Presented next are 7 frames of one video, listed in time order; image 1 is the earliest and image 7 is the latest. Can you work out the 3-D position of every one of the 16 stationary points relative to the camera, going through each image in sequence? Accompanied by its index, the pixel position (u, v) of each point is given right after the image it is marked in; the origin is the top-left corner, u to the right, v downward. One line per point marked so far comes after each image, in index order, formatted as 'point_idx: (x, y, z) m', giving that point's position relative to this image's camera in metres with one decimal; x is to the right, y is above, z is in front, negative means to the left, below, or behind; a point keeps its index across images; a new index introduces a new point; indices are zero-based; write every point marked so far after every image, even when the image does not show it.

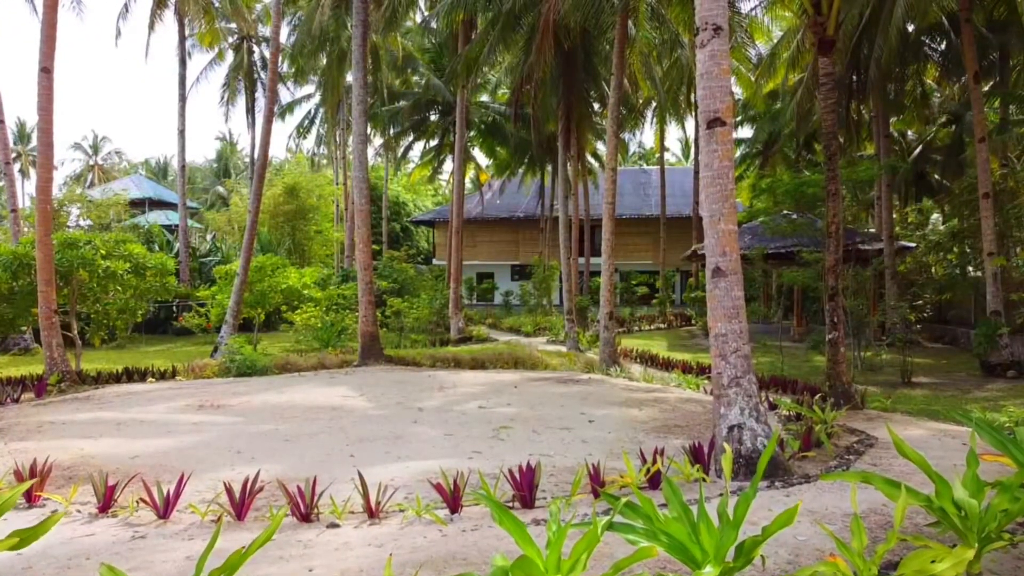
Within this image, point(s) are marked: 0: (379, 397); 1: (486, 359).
0: (-1.4, -1.1, +8.4) m
1: (-0.4, -1.1, +12.5) m
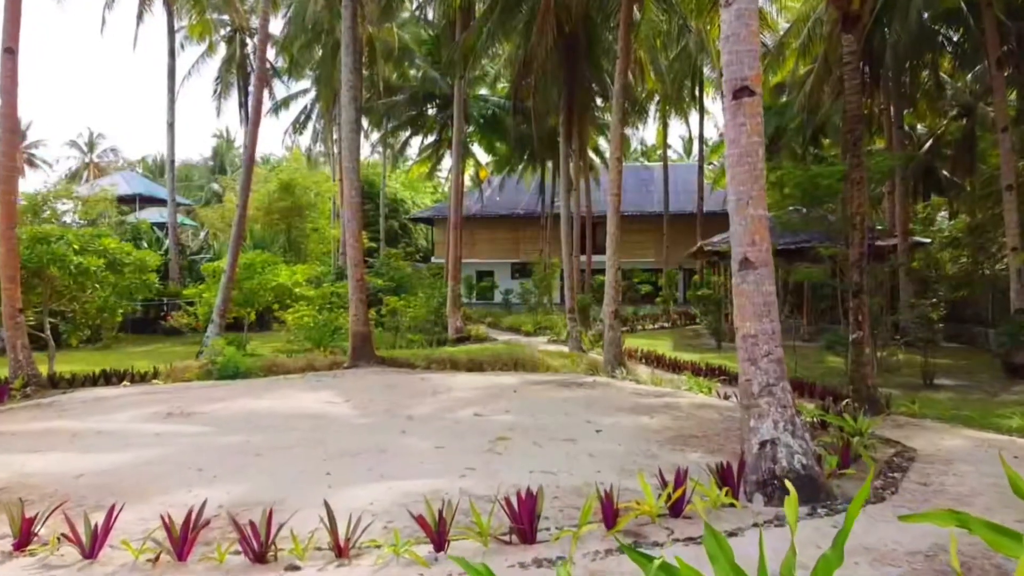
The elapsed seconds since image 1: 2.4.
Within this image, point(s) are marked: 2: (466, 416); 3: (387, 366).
0: (-1.4, -1.1, +7.7) m
1: (-0.4, -1.0, +11.8) m
2: (-0.4, -1.1, +7.1) m
3: (-1.8, -1.1, +11.8) m
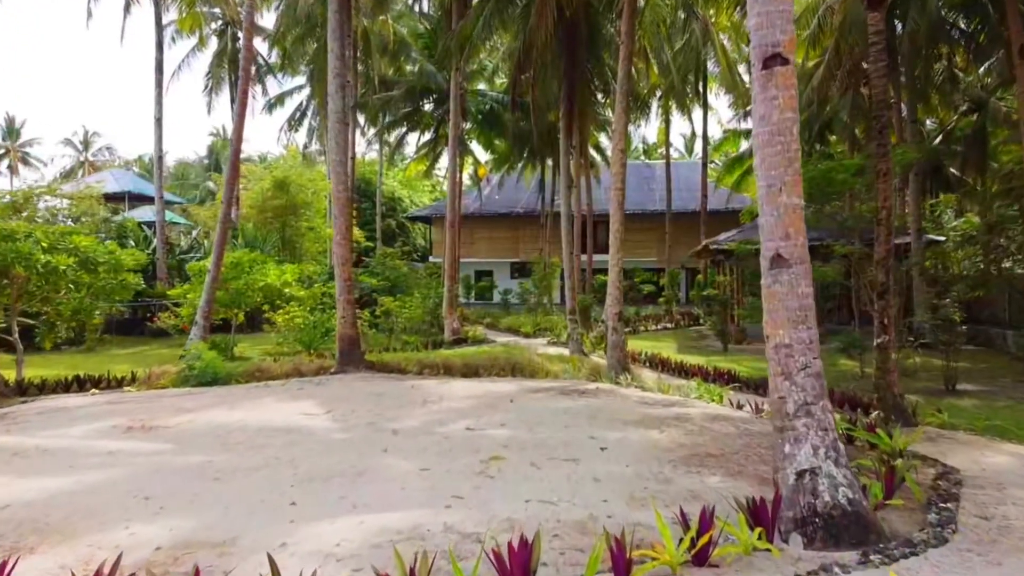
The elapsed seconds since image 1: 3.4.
0: (-1.4, -1.1, +7.1) m
1: (-0.4, -1.0, +11.2) m
2: (-0.4, -1.1, +6.4) m
3: (-1.8, -1.1, +11.1) m
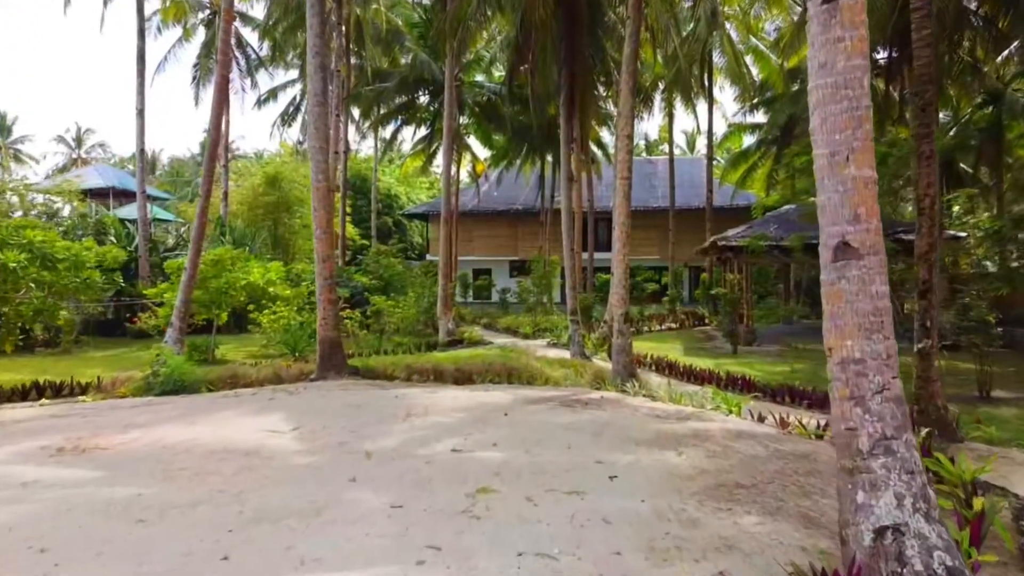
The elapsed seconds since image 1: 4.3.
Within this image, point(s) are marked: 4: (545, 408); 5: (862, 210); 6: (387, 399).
0: (-1.5, -1.1, +6.2) m
1: (-0.5, -1.0, +10.3) m
2: (-0.5, -1.1, +5.5) m
3: (-1.9, -1.1, +10.2) m
4: (+0.3, -1.1, +7.4) m
5: (+1.3, +0.3, +3.0) m
6: (-1.2, -1.1, +7.9) m
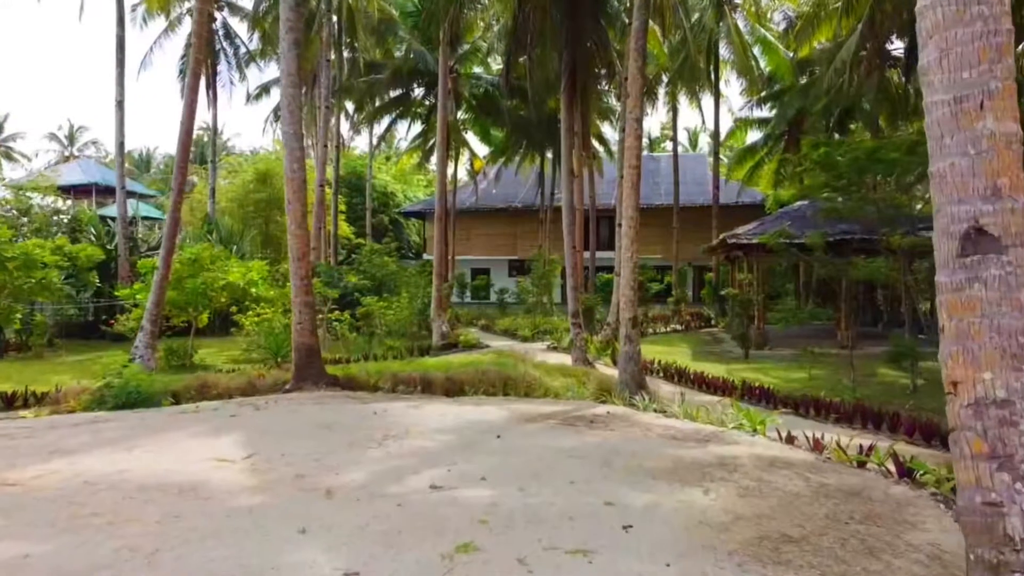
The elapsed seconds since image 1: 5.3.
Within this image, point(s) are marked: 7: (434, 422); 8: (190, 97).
0: (-1.5, -1.1, +5.2) m
1: (-0.5, -1.0, +9.3) m
2: (-0.5, -1.1, +4.6) m
3: (-1.9, -1.1, +9.3) m
4: (+0.2, -1.1, +6.4) m
5: (+1.2, +0.3, +2.1) m
6: (-1.2, -1.1, +6.9) m
7: (-0.6, -1.1, +6.7) m
8: (-5.2, +3.1, +13.3) m
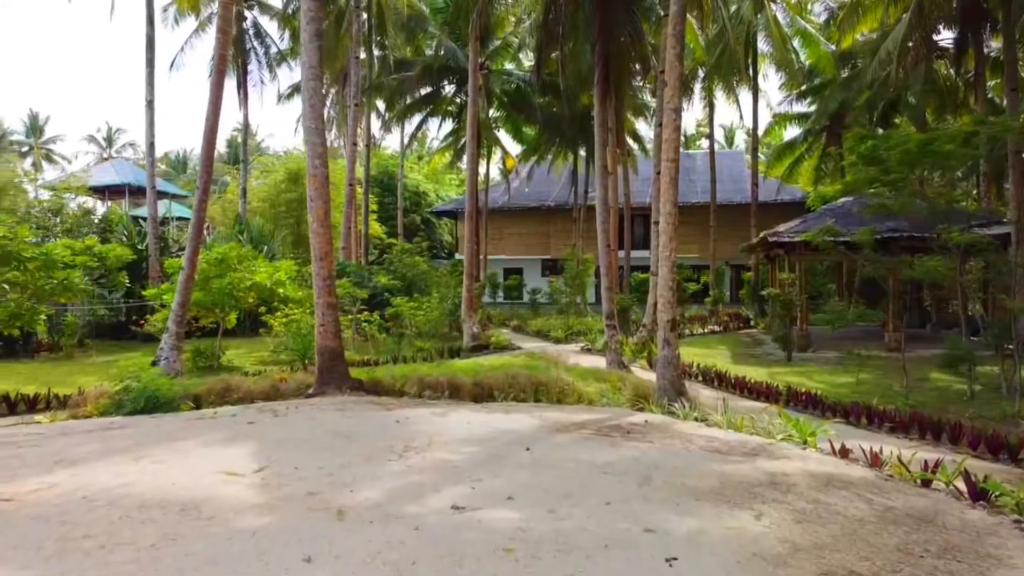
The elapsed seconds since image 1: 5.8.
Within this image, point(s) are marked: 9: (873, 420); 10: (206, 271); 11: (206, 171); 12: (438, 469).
0: (-1.3, -1.1, +4.8) m
1: (-0.2, -1.1, +8.9) m
2: (-0.4, -1.1, +4.2) m
3: (-1.6, -1.1, +8.9) m
4: (+0.5, -1.1, +6.0) m
5: (+1.3, +0.3, +1.6) m
6: (-1.0, -1.1, +6.6) m
7: (-0.4, -1.1, +6.3) m
8: (-4.7, +3.1, +13.1) m
9: (+3.5, -1.3, +7.9) m
10: (-5.0, +0.3, +13.4) m
11: (-4.5, +1.7, +12.2) m
12: (-0.5, -1.1, +5.0) m
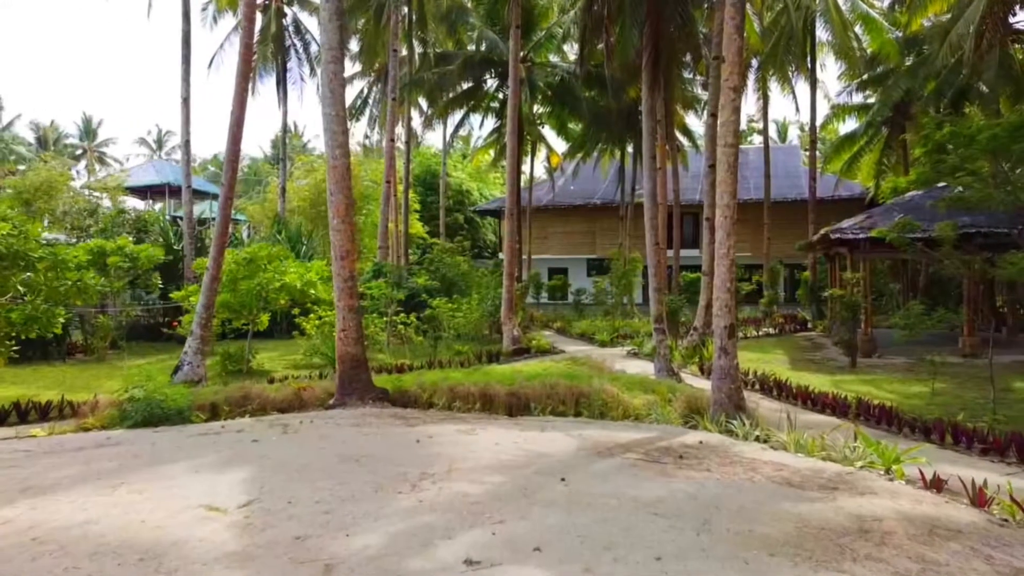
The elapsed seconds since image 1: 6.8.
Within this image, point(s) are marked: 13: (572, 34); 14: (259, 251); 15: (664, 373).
0: (-1.2, -1.1, +4.1) m
1: (+0.2, -1.1, +8.1) m
2: (-0.3, -1.1, +3.4) m
3: (-1.2, -1.1, +8.2) m
4: (+0.7, -1.1, +5.2) m
5: (+1.2, +0.2, +0.7) m
6: (-0.8, -1.1, +5.8) m
7: (-0.2, -1.1, +5.5) m
8: (-4.0, +3.0, +12.5) m
9: (+3.8, -1.3, +6.9) m
10: (-4.3, +0.3, +12.9) m
11: (-4.0, +1.7, +11.6) m
12: (-0.3, -1.1, +4.2) m
13: (+1.4, +5.8, +18.6) m
14: (-4.0, +0.6, +13.1) m
15: (+2.0, -1.1, +10.6) m
